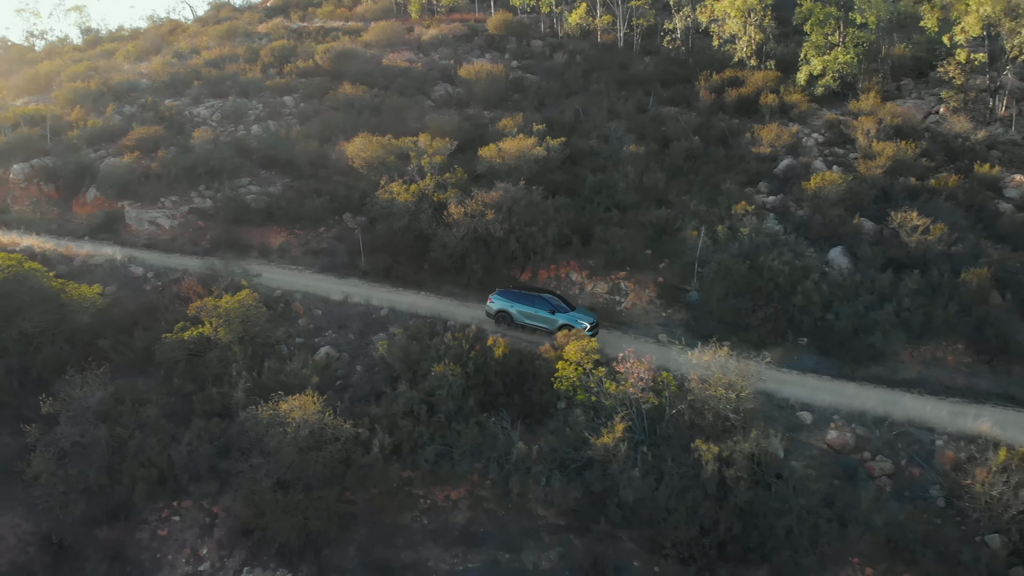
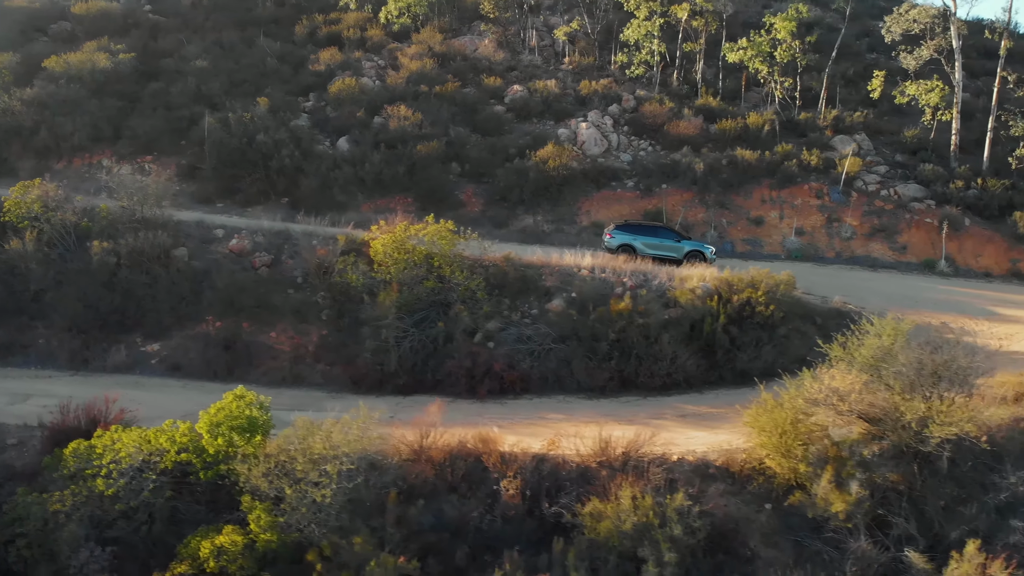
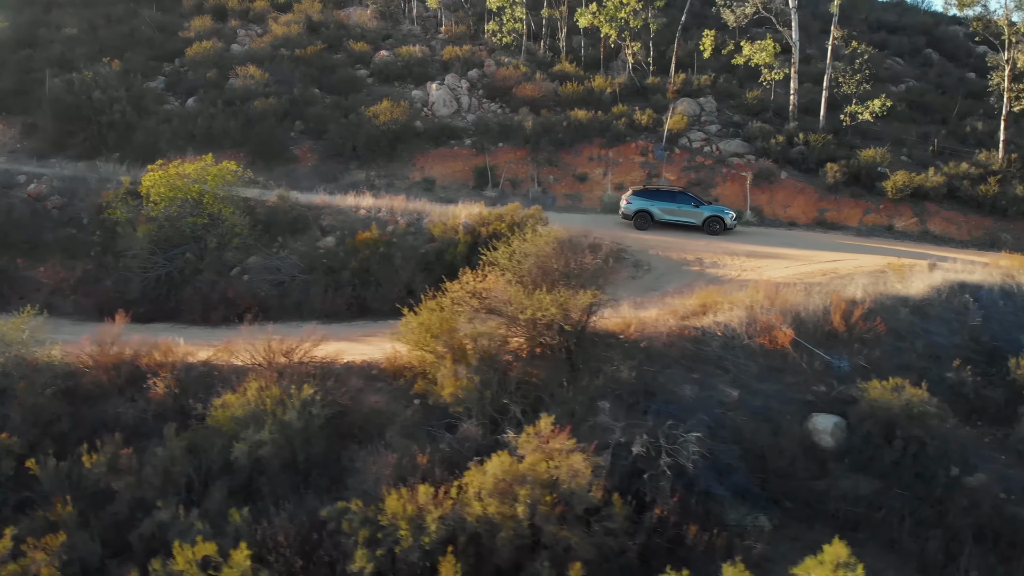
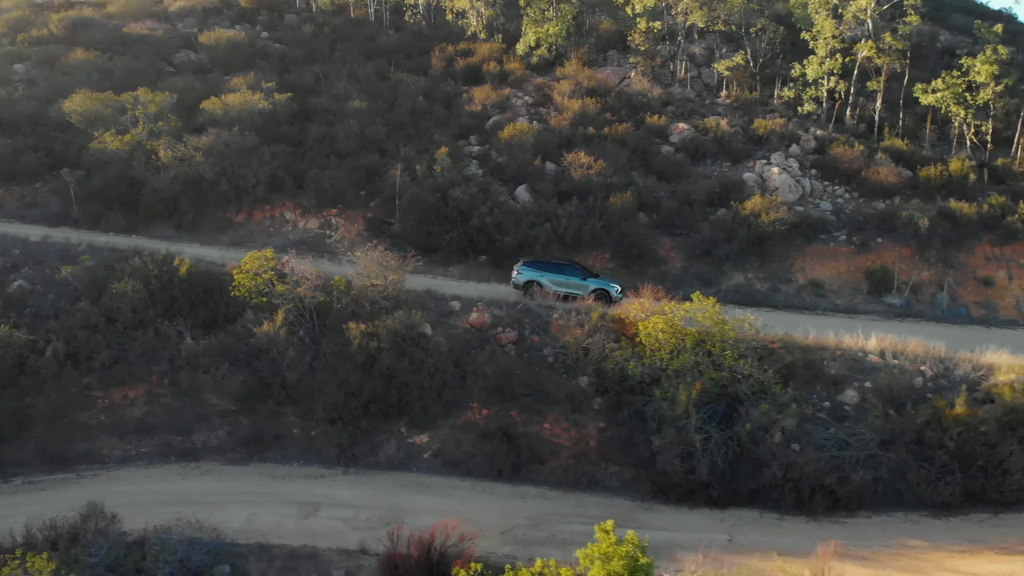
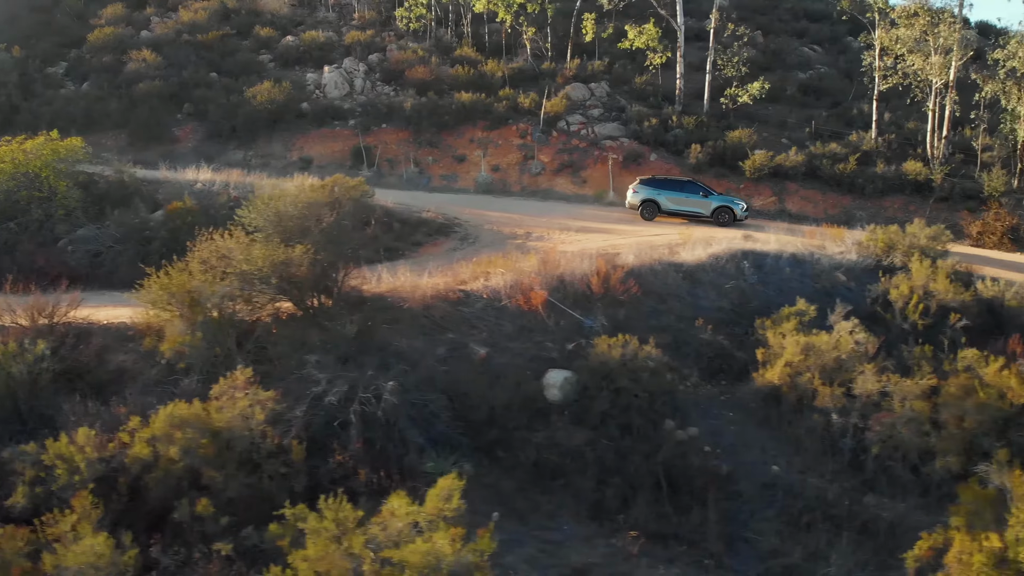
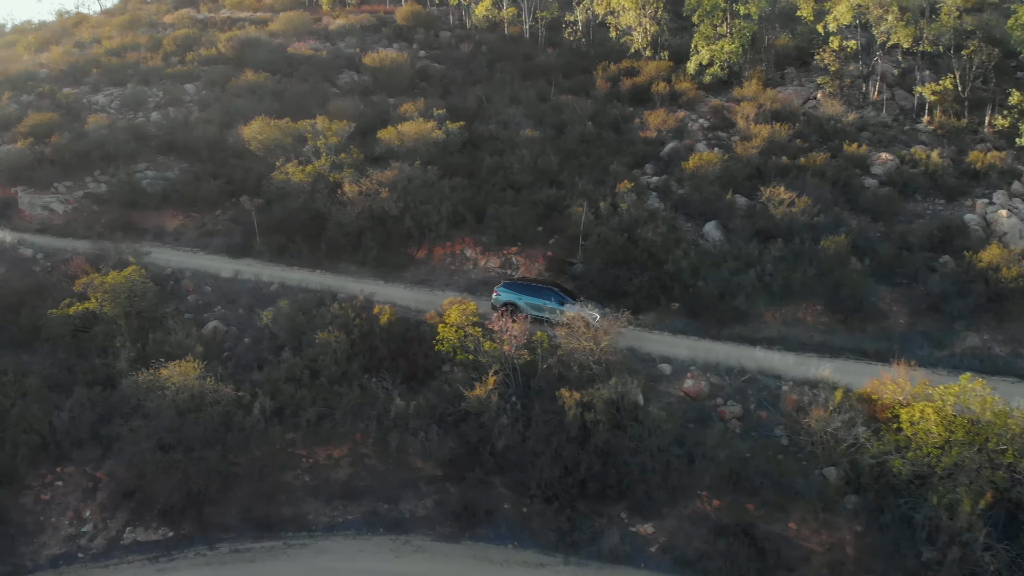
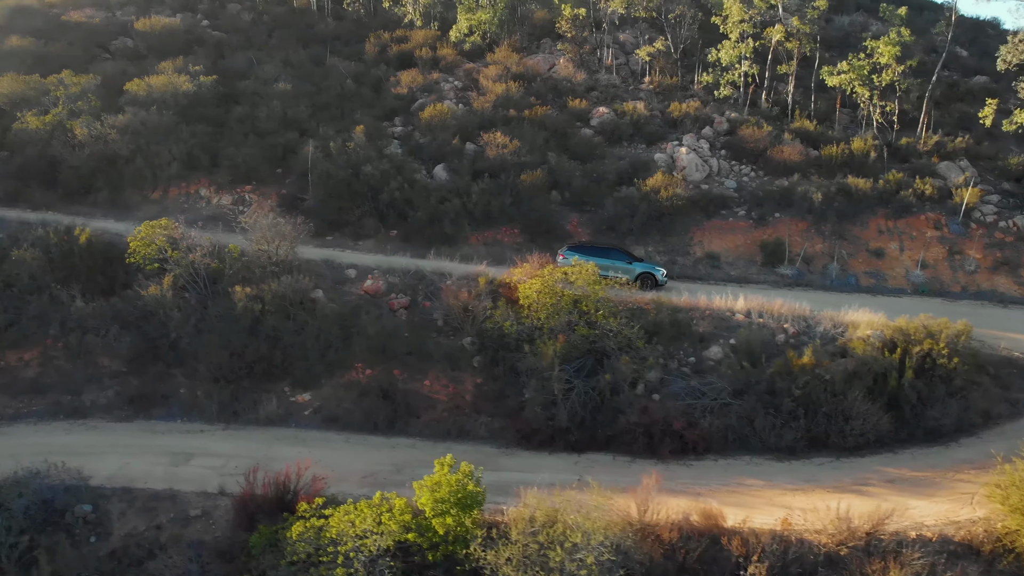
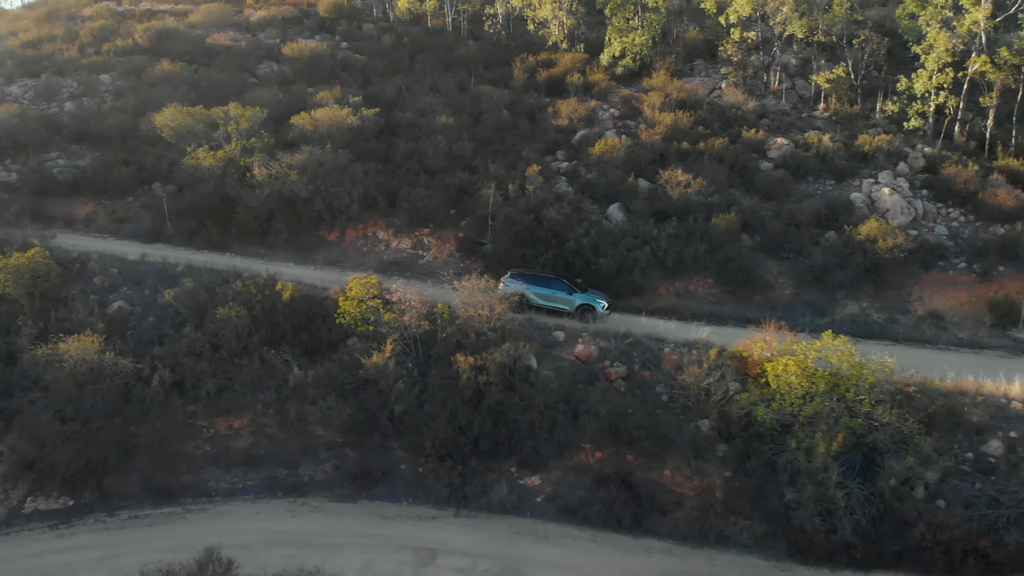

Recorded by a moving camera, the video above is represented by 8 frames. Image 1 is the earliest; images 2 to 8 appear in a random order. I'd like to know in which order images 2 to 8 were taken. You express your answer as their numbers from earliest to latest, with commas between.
6, 8, 4, 7, 2, 3, 5
